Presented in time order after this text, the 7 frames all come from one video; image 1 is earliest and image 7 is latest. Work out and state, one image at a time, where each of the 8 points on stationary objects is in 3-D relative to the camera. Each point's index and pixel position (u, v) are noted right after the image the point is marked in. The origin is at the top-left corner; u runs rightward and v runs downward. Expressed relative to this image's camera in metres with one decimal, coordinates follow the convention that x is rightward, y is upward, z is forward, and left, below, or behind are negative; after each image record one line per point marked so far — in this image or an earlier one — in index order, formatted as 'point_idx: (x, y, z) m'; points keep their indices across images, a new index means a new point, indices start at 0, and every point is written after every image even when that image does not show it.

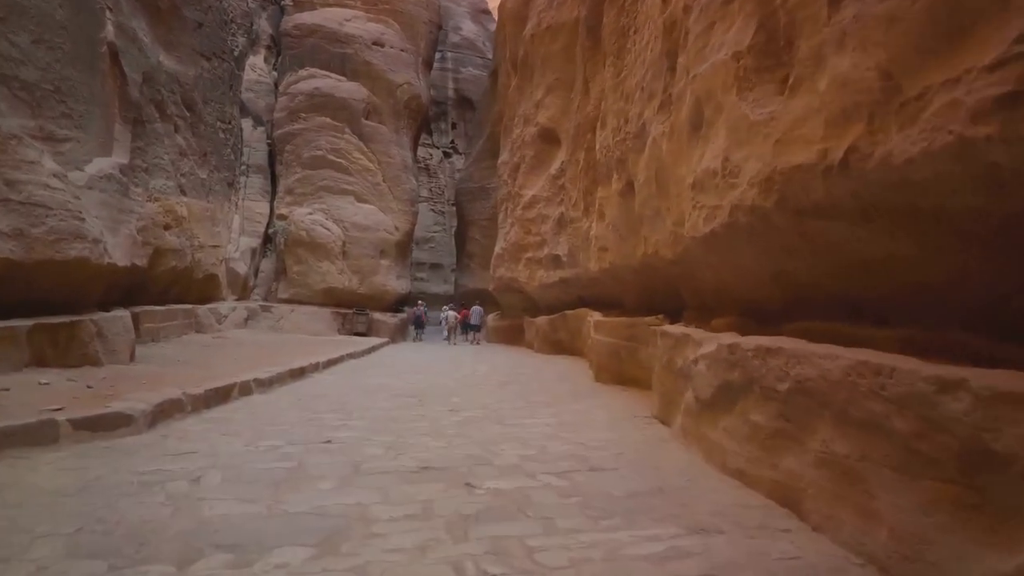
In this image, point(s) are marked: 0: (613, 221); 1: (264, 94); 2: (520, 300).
0: (+0.8, +0.5, +6.5) m
1: (-5.8, +4.5, +18.3) m
2: (+0.1, -0.2, +14.7) m
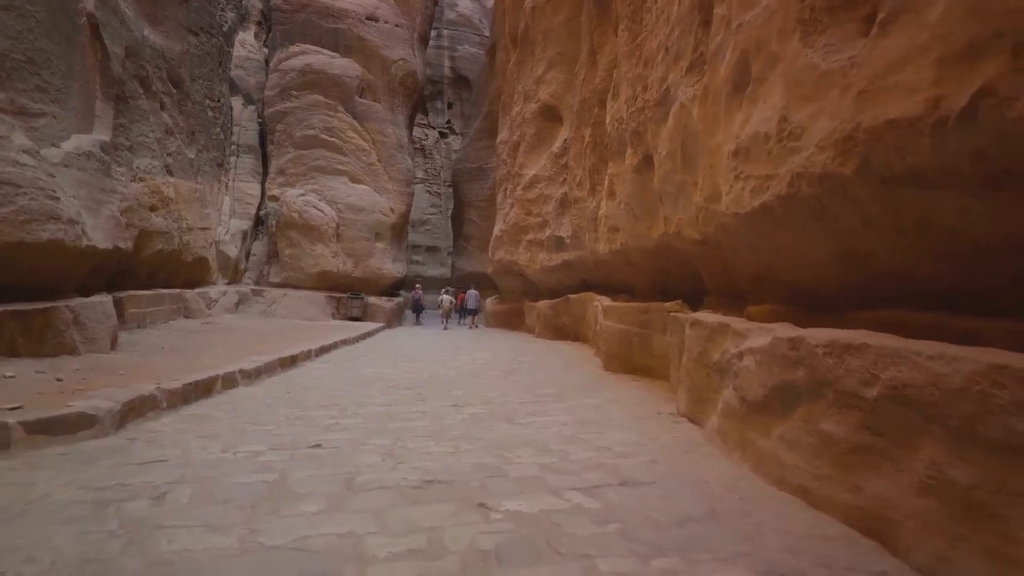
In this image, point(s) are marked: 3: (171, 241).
0: (+0.9, +0.7, +6.1) m
1: (-5.8, +4.9, +17.7) m
2: (+0.1, +0.1, +14.2) m
3: (-5.1, +0.7, +11.8) m
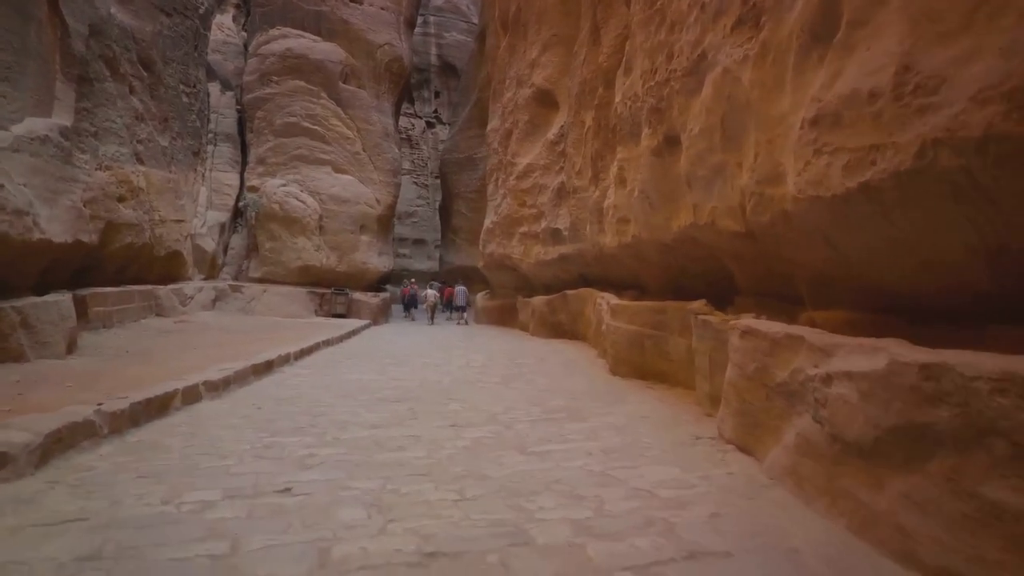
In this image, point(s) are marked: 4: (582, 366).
0: (+0.9, +0.7, +5.4) m
1: (-6.0, +5.0, +16.9) m
2: (0.0, +0.2, +13.6) m
3: (-5.2, +0.8, +11.0) m
4: (+0.6, -0.7, +7.0) m
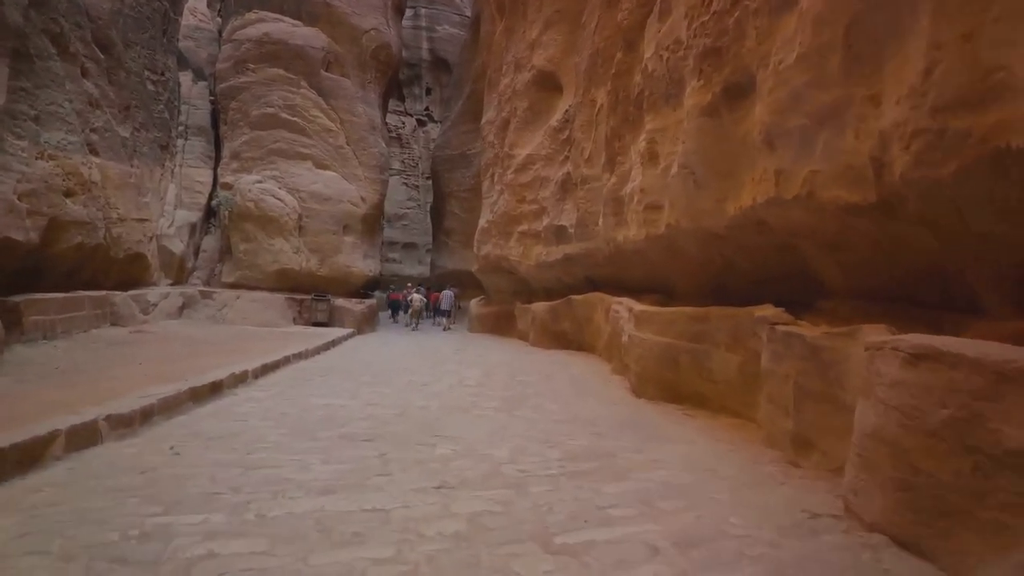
0: (+0.9, +0.7, +4.2) m
1: (-6.1, +4.9, +15.7) m
2: (0.0, +0.1, +12.4) m
3: (-5.2, +0.7, +9.8) m
4: (+0.6, -0.7, +5.8) m
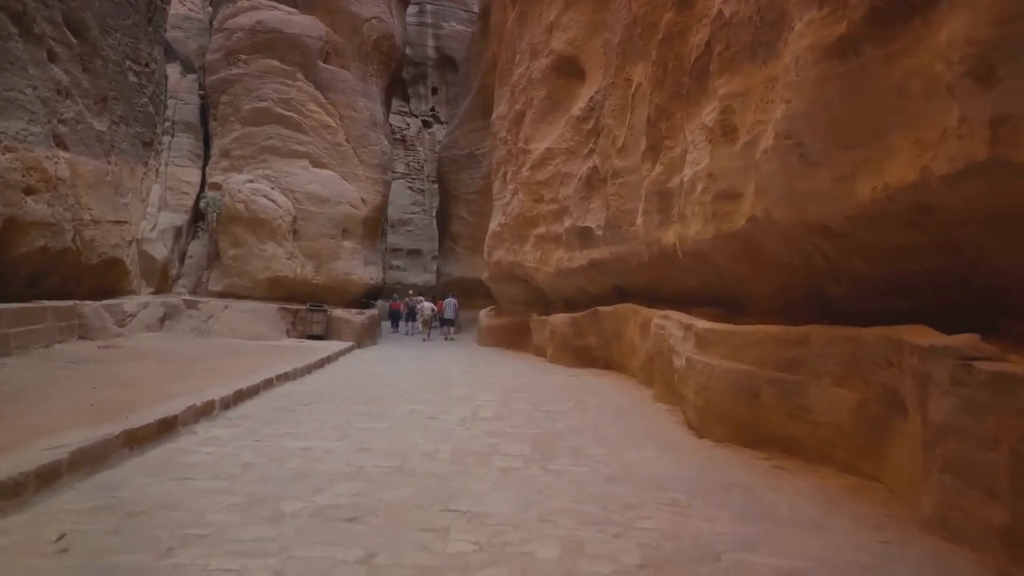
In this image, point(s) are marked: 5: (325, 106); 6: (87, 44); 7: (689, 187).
0: (+1.1, +0.6, +3.1) m
1: (-5.9, +4.7, +14.7) m
2: (+0.2, 0.0, +11.3) m
3: (-5.0, +0.6, +8.8) m
4: (+0.8, -0.8, +4.7) m
5: (-3.1, +3.0, +13.0) m
6: (-5.5, +3.1, +10.1) m
7: (+1.0, +0.6, +4.3) m
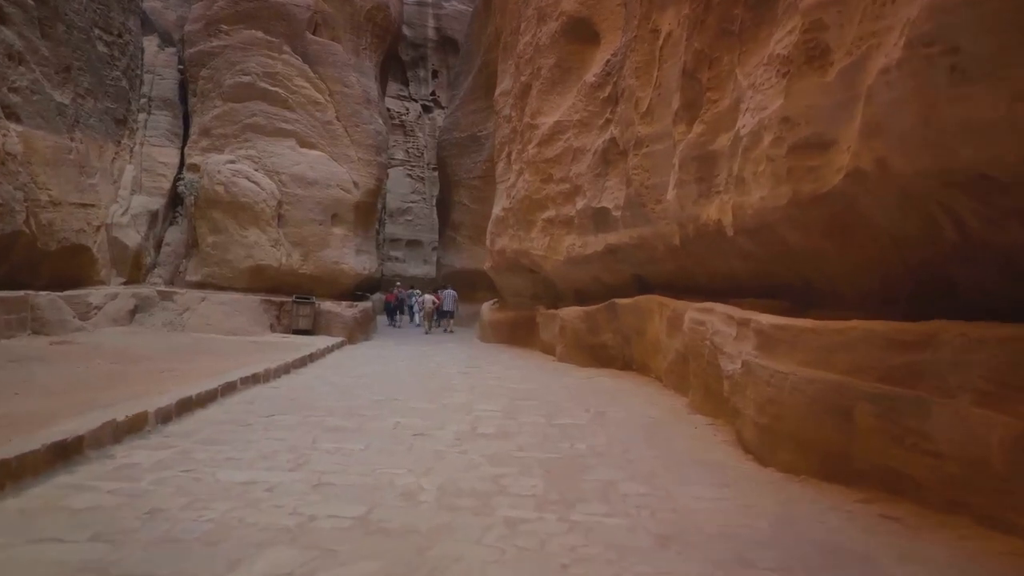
0: (+1.1, +0.7, +2.1) m
1: (-5.8, +4.9, +13.7) m
2: (+0.2, +0.1, +10.3) m
3: (-5.0, +0.7, +7.8) m
4: (+0.8, -0.7, +3.8) m
5: (-3.0, +3.2, +12.0) m
6: (-5.4, +3.3, +9.1) m
7: (+1.0, +0.6, +3.3) m
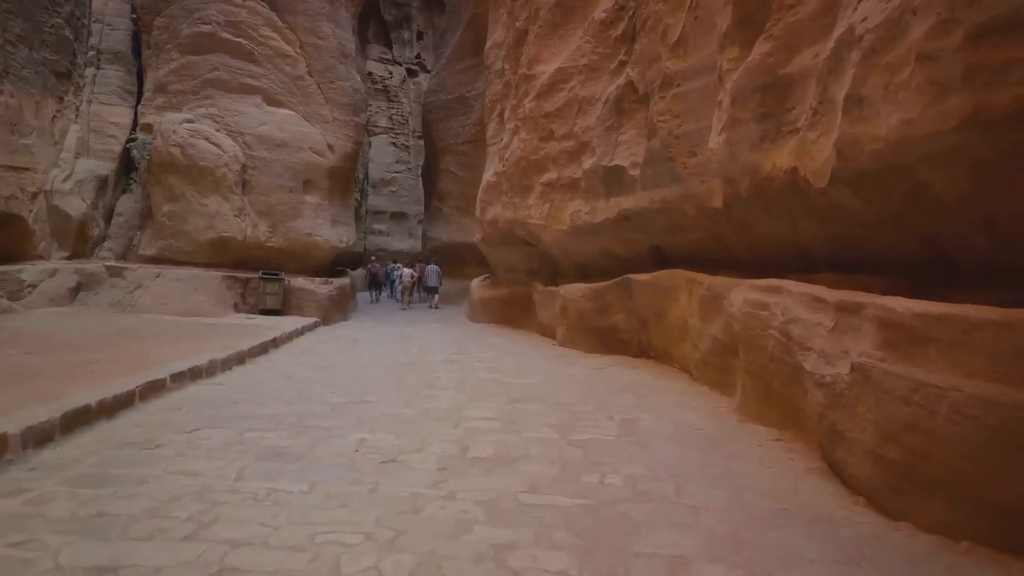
0: (+1.1, +0.7, +1.0) m
1: (-5.9, +5.3, +12.4) m
2: (+0.1, +0.4, +9.2) m
3: (-5.0, +0.9, +6.6) m
4: (+0.9, -0.6, +2.7) m
5: (-3.1, +3.5, +10.8) m
6: (-5.5, +3.5, +7.8) m
7: (+1.1, +0.7, +2.2) m
